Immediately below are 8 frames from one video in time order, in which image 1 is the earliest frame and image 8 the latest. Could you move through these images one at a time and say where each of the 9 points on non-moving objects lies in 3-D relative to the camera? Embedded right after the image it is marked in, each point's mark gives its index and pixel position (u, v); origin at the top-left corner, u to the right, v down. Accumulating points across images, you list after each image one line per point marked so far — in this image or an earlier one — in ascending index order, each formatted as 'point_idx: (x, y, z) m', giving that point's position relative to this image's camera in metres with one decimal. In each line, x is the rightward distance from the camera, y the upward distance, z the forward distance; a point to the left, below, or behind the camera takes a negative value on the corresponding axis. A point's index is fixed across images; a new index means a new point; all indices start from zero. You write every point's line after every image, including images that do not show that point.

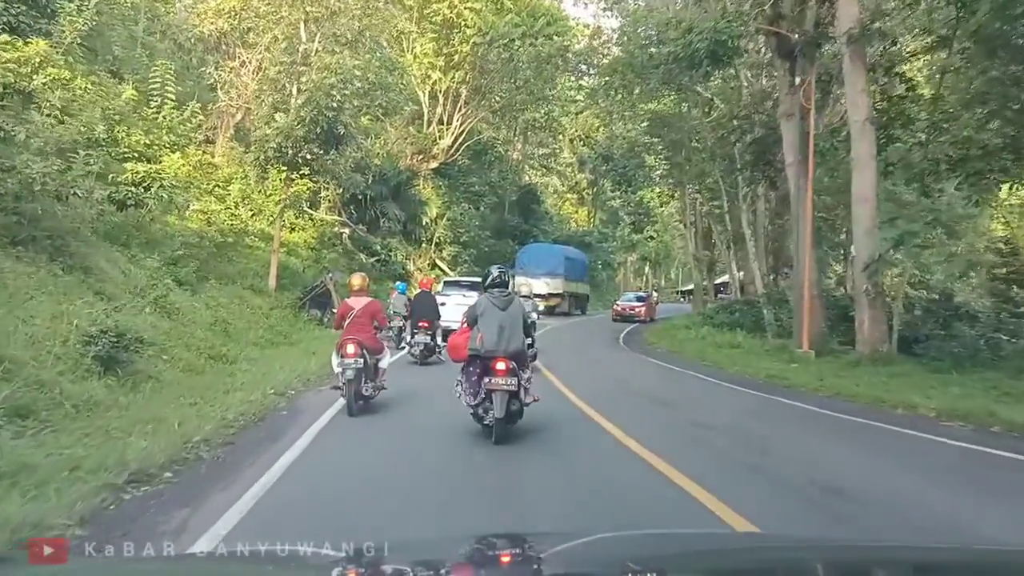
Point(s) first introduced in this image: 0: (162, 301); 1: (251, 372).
0: (-7.2, -0.3, +17.4) m
1: (-4.6, -1.5, +15.0) m
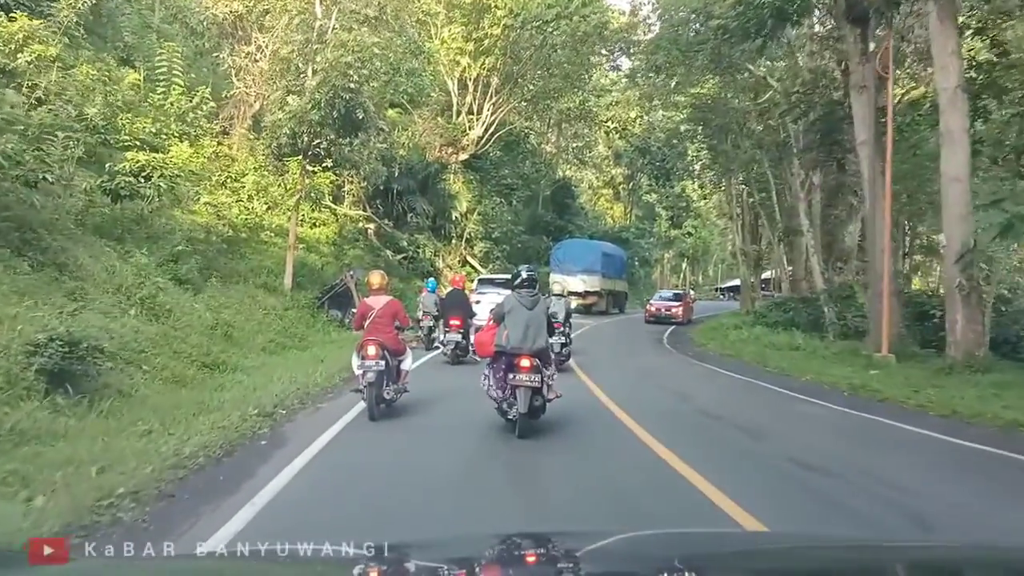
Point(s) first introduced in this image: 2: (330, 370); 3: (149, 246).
0: (-6.5, -0.2, +15.4) m
1: (-4.0, -1.4, +12.8) m
2: (-3.2, -1.5, +15.5) m
3: (-8.4, +1.0, +19.7) m
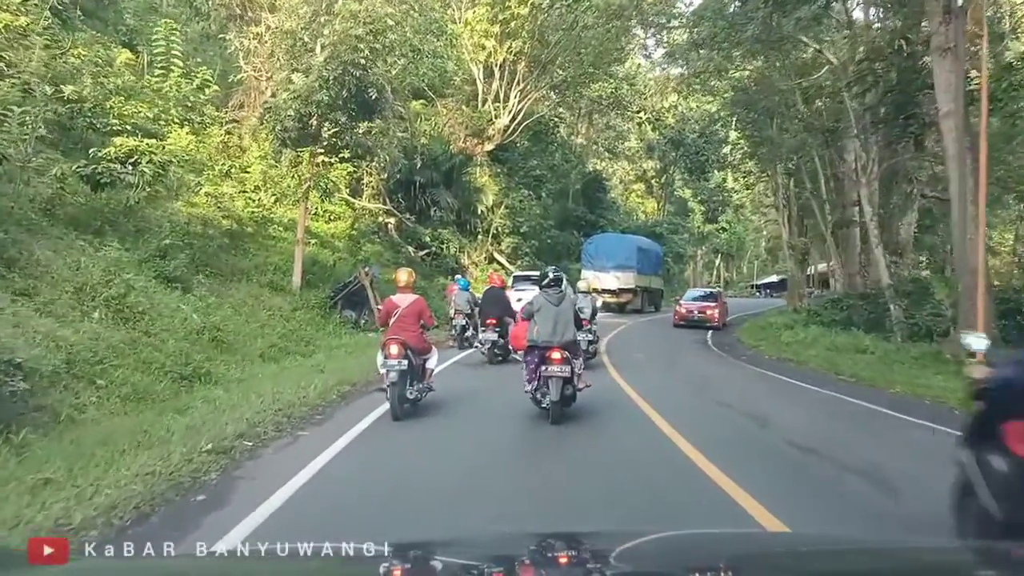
0: (-6.1, -0.2, +13.2) m
1: (-3.7, -1.4, +10.6) m
2: (-2.8, -1.4, +13.2) m
3: (-7.7, +1.0, +17.6) m
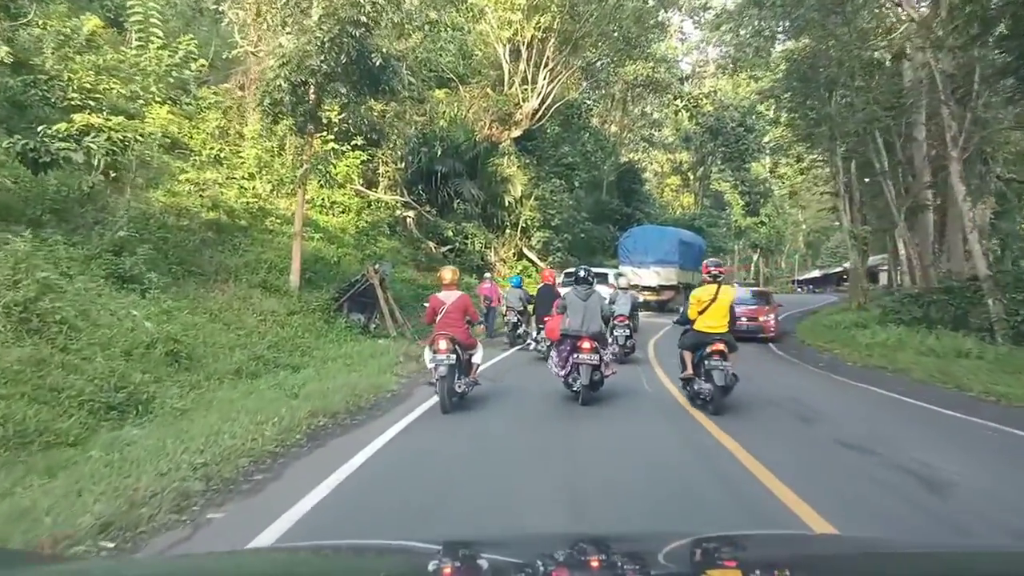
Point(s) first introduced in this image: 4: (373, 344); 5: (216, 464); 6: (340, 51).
0: (-5.7, -0.2, +10.1) m
1: (-3.4, -1.4, +7.4) m
2: (-2.4, -1.4, +10.0) m
3: (-7.2, +0.9, +14.5) m
4: (-3.2, -1.2, +18.9) m
5: (-2.3, -1.5, +6.8) m
6: (-3.7, +5.1, +18.5) m
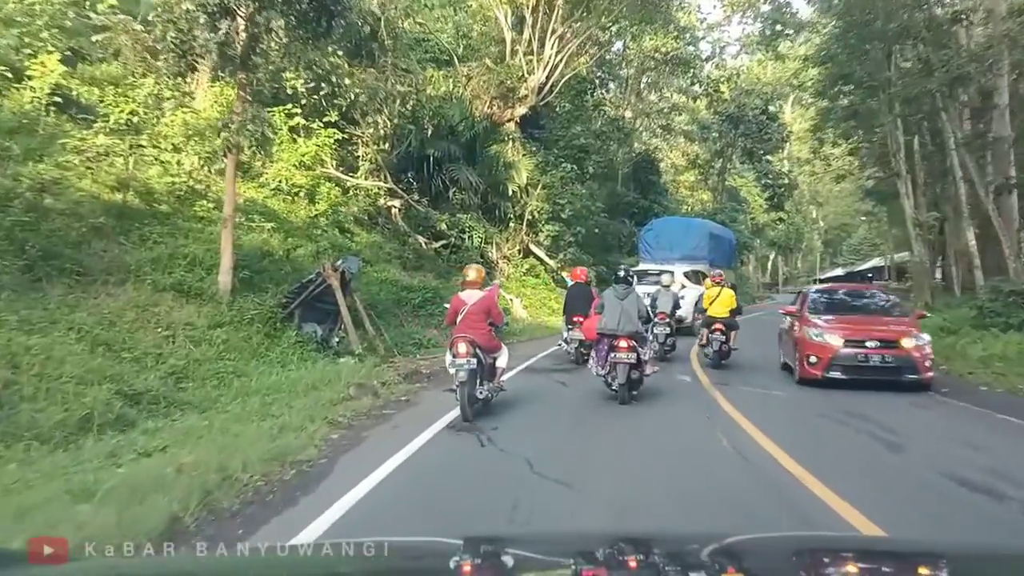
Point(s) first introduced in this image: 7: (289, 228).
0: (-5.8, -0.3, +5.2) m
1: (-3.5, -1.4, +2.5) m
2: (-2.4, -1.4, +5.1) m
3: (-7.3, +0.9, +9.7) m
4: (-3.1, -1.3, +14.0) m
5: (-2.4, -1.4, +1.9) m
6: (-3.7, +5.0, +13.6) m
7: (-5.1, +1.4, +19.8) m
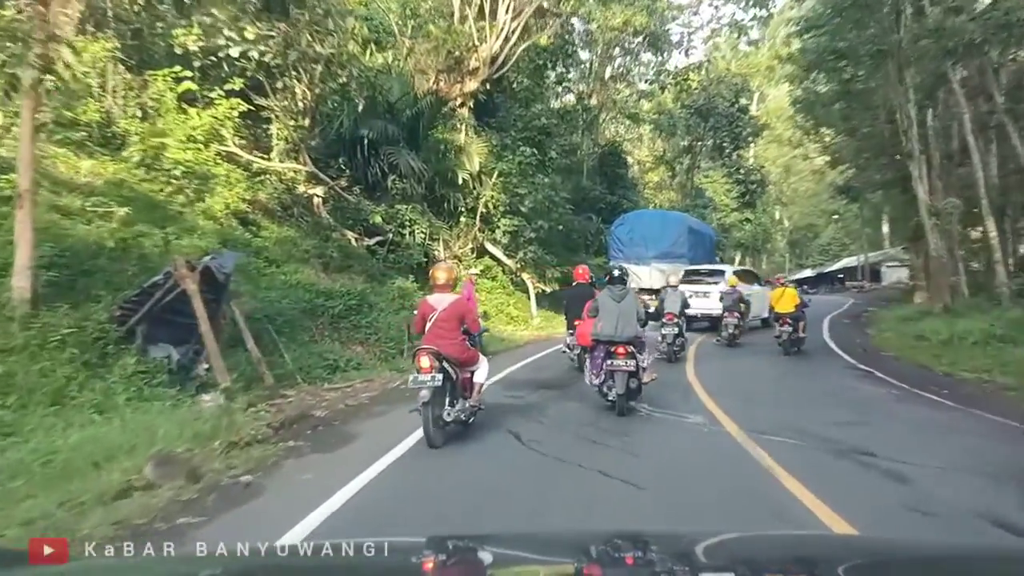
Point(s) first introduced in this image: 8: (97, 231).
0: (-6.2, -0.3, +0.5) m
1: (-3.7, -1.4, -2.2) m
2: (-2.8, -1.4, +0.4) m
3: (-7.9, +0.8, +4.8) m
4: (-3.9, -1.4, +9.3) m
5: (-2.7, -1.4, -2.8) m
6: (-4.6, +5.0, +8.9) m
7: (-6.2, +1.3, +15.1) m
8: (-6.2, +0.9, +13.3) m
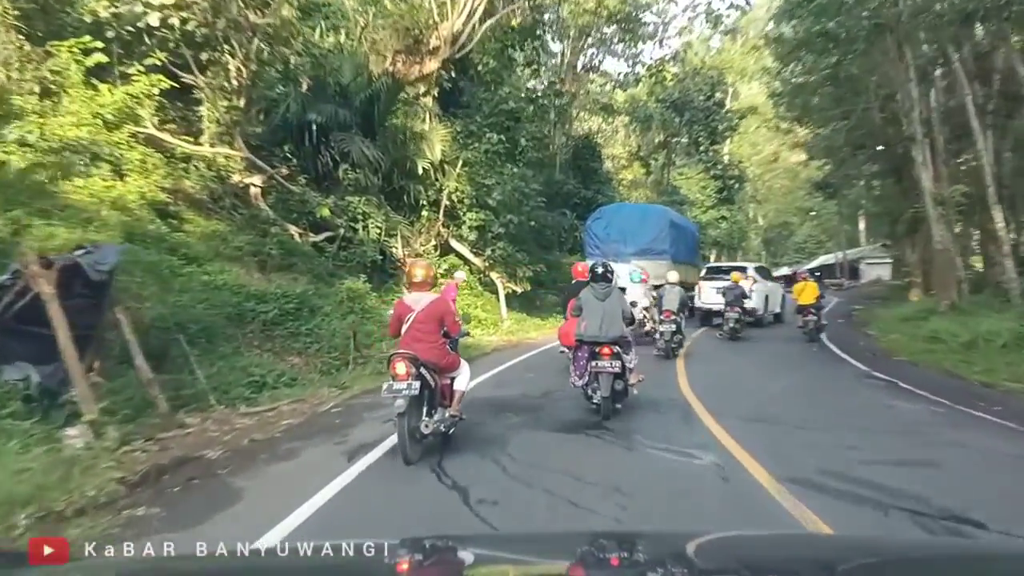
0: (-6.3, -0.4, -2.1) m
1: (-3.8, -1.4, -4.7) m
2: (-3.0, -1.4, -2.0) m
3: (-8.2, +0.7, +2.2) m
4: (-4.3, -1.4, +6.9) m
5: (-2.7, -1.4, -5.2) m
6: (-5.0, +4.9, +6.4) m
7: (-6.8, +1.2, +12.5) m
8: (-6.8, +0.8, +10.8) m
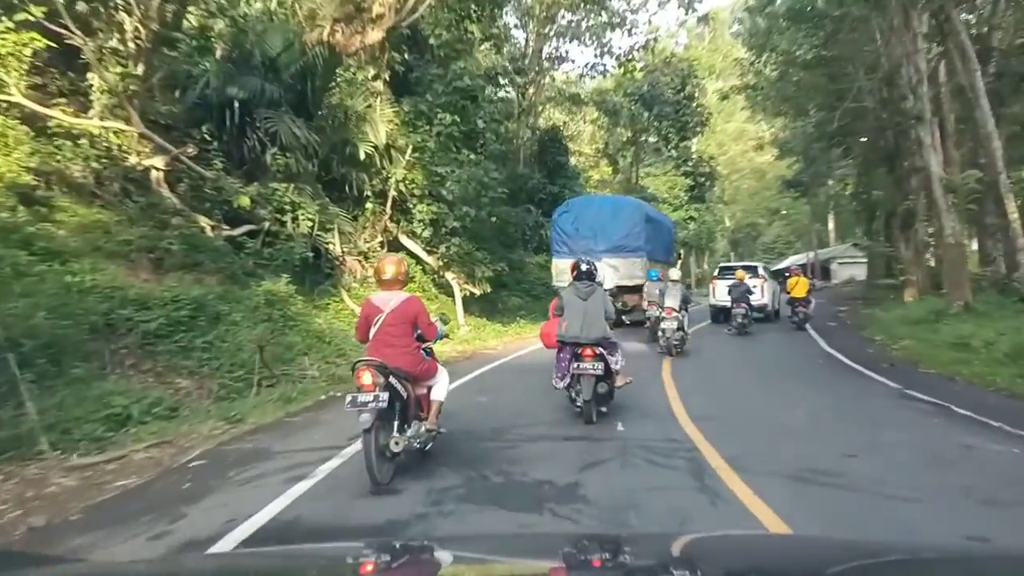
0: (-6.4, -0.3, -5.2) m
1: (-3.7, -1.4, -7.7) m
2: (-3.0, -1.4, -5.0) m
3: (-8.4, +0.7, -1.0) m
4: (-4.7, -1.4, +3.8) m
5: (-2.6, -1.4, -8.2) m
6: (-5.4, +4.9, +3.3) m
7: (-7.4, +1.2, +9.3) m
8: (-7.3, +0.8, +7.6) m
